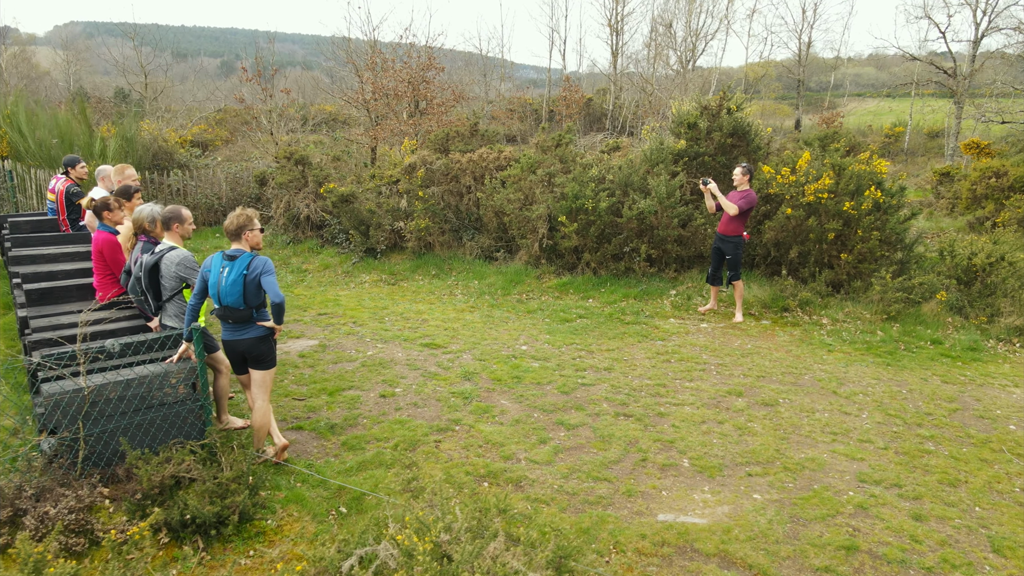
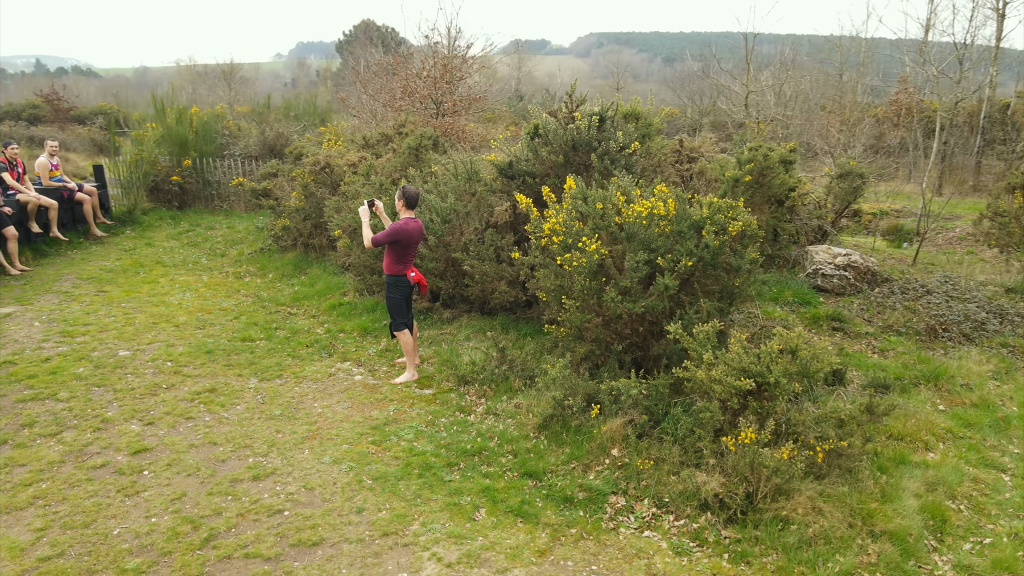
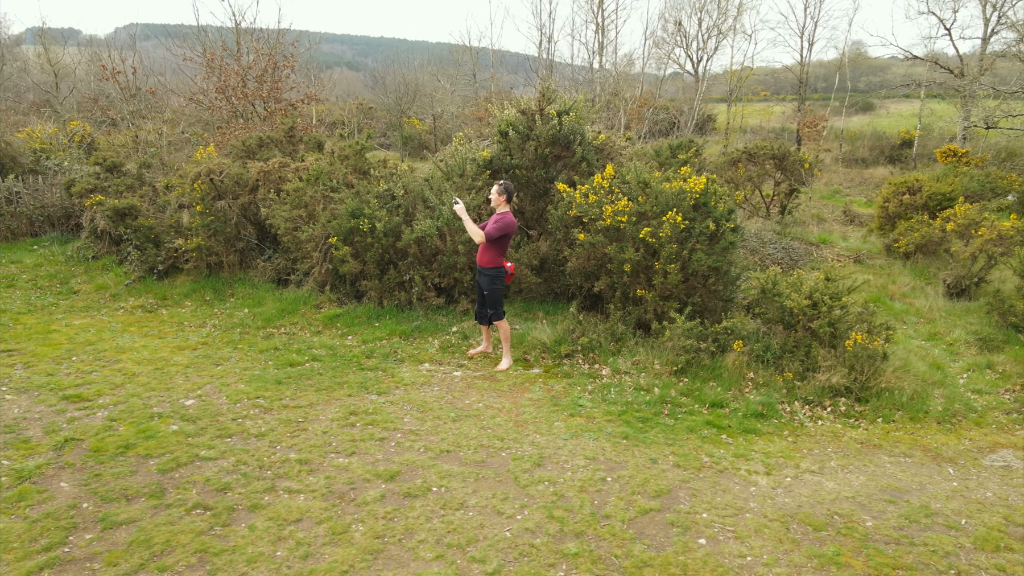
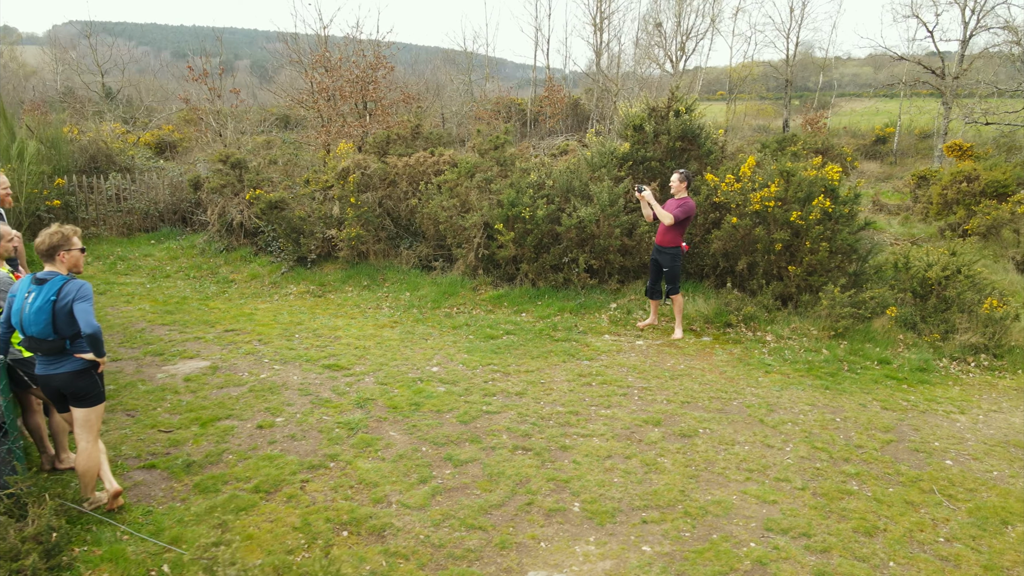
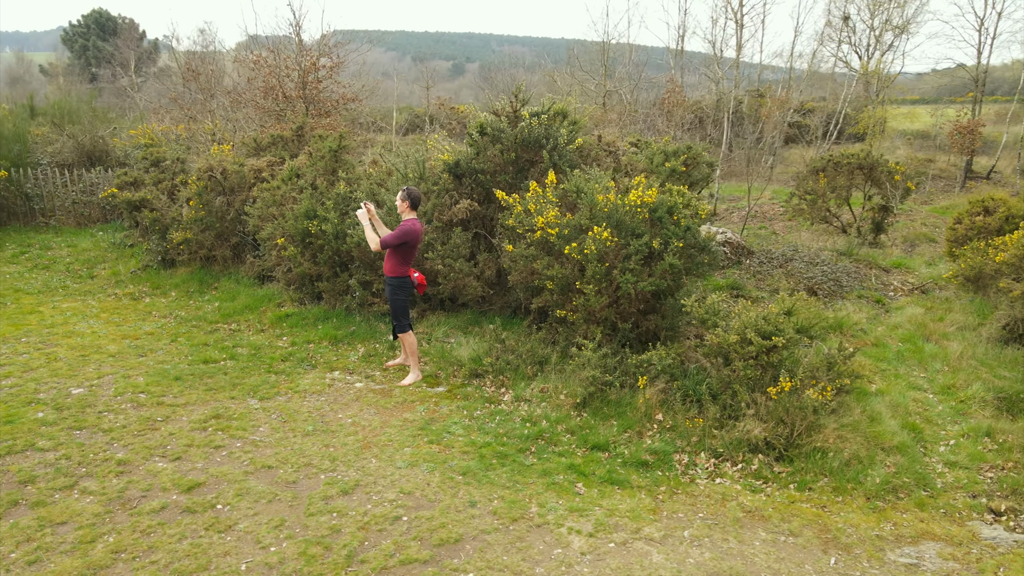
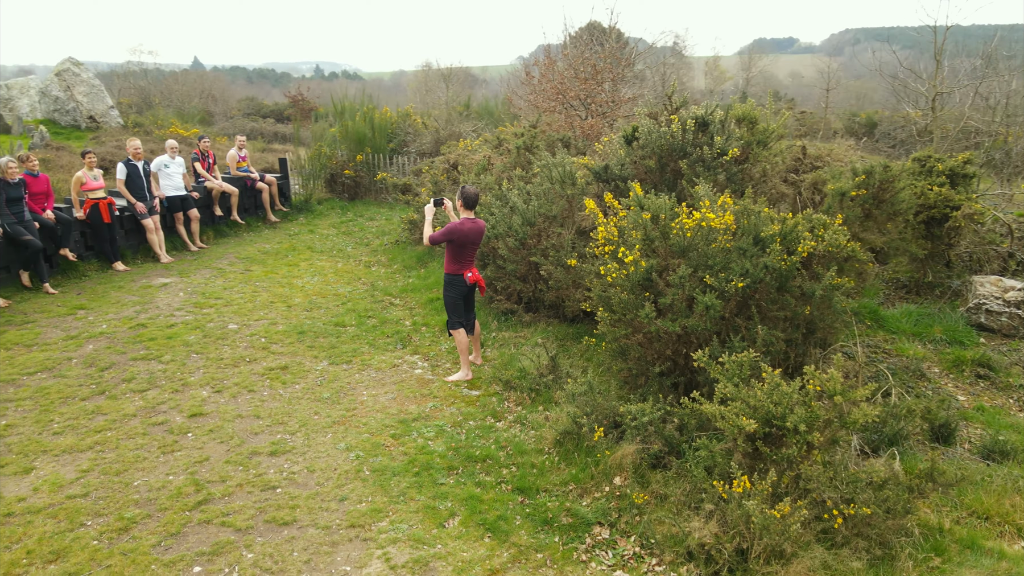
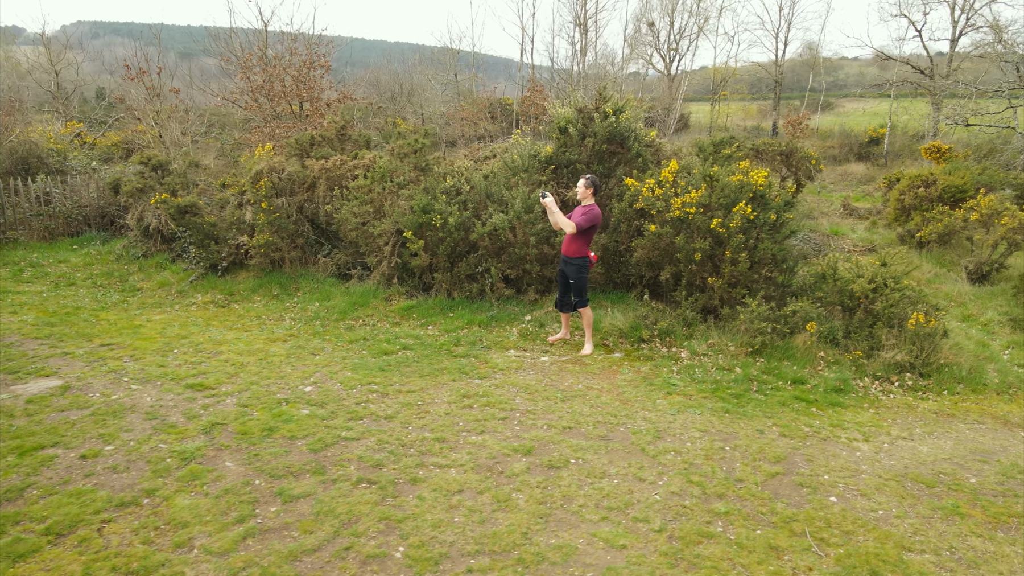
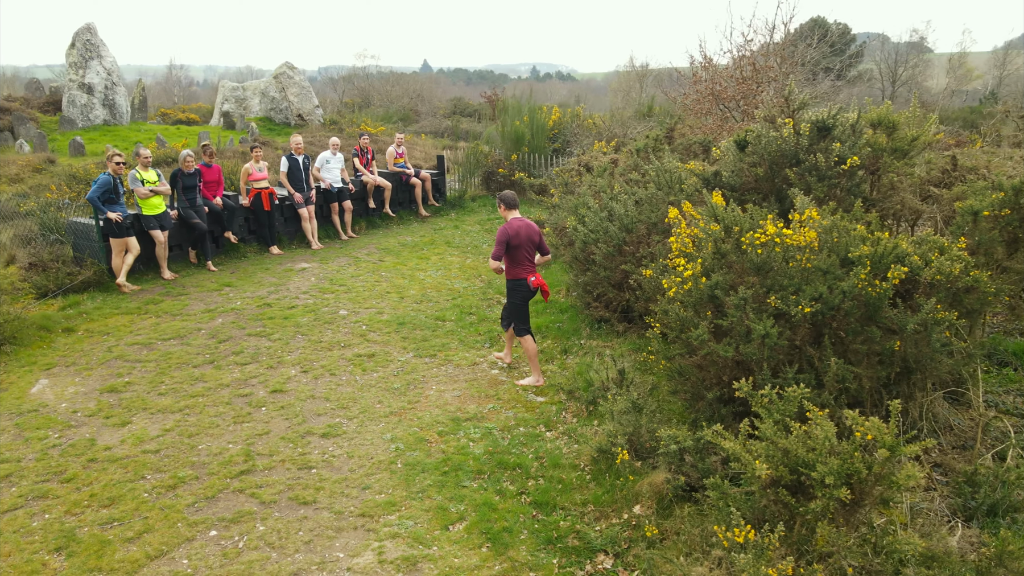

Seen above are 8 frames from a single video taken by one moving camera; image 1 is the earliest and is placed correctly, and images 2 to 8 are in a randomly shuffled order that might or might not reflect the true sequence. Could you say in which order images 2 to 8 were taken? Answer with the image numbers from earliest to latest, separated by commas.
4, 7, 3, 5, 2, 6, 8
